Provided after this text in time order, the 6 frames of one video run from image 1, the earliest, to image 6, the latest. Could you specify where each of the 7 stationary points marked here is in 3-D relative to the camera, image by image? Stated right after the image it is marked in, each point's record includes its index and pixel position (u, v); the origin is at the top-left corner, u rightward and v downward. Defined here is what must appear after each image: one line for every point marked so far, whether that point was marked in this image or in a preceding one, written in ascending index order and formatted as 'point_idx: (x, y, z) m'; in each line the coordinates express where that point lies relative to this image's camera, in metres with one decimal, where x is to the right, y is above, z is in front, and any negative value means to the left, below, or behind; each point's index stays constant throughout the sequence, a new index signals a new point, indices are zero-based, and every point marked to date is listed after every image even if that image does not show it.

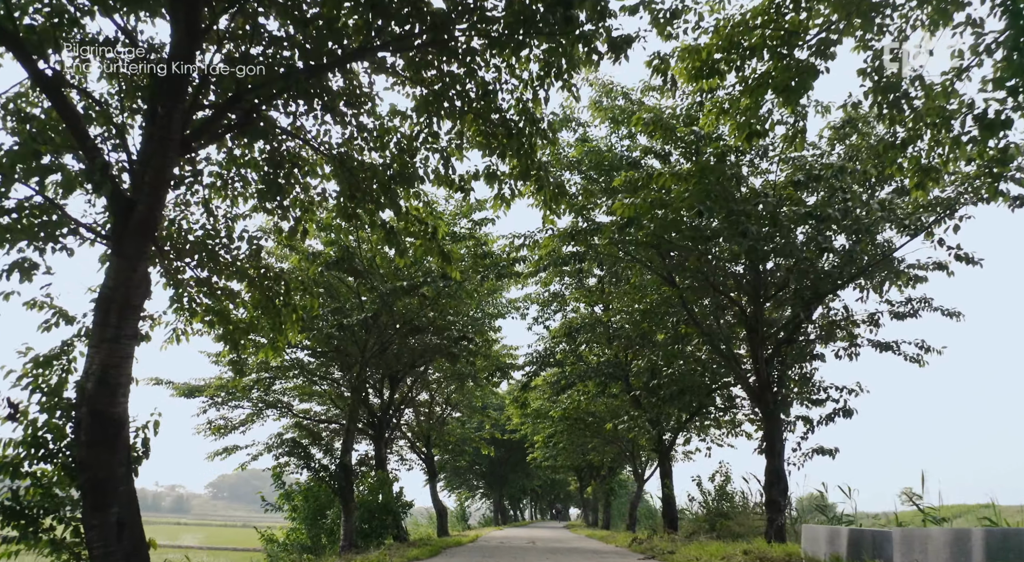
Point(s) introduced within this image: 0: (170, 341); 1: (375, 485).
0: (-5.2, -0.9, +11.6) m
1: (-3.3, -5.0, +18.4) m
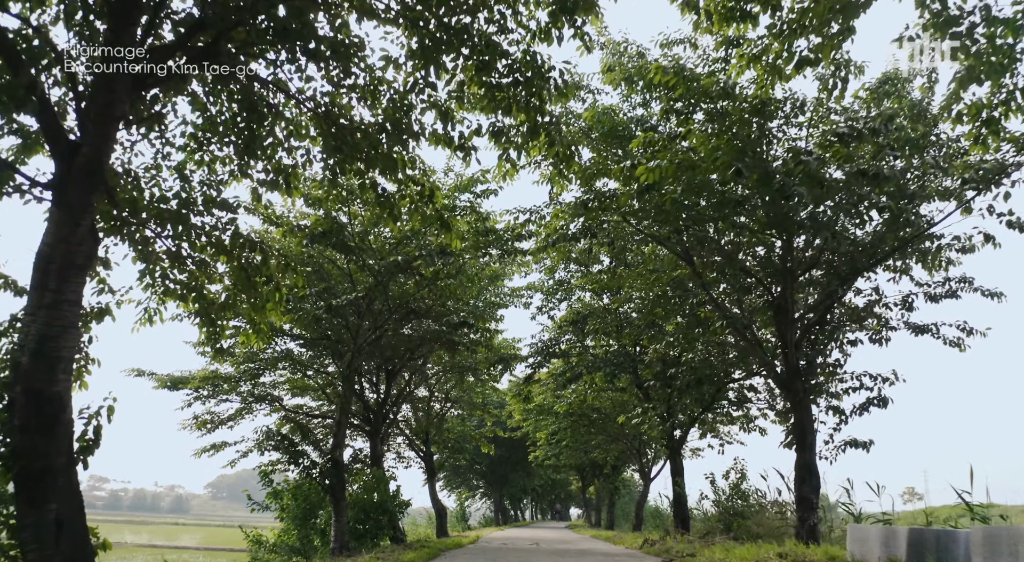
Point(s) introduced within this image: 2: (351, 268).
0: (-5.1, -0.6, +10.5) m
1: (-3.2, -4.7, +17.3) m
2: (-2.8, +0.2, +13.0) m
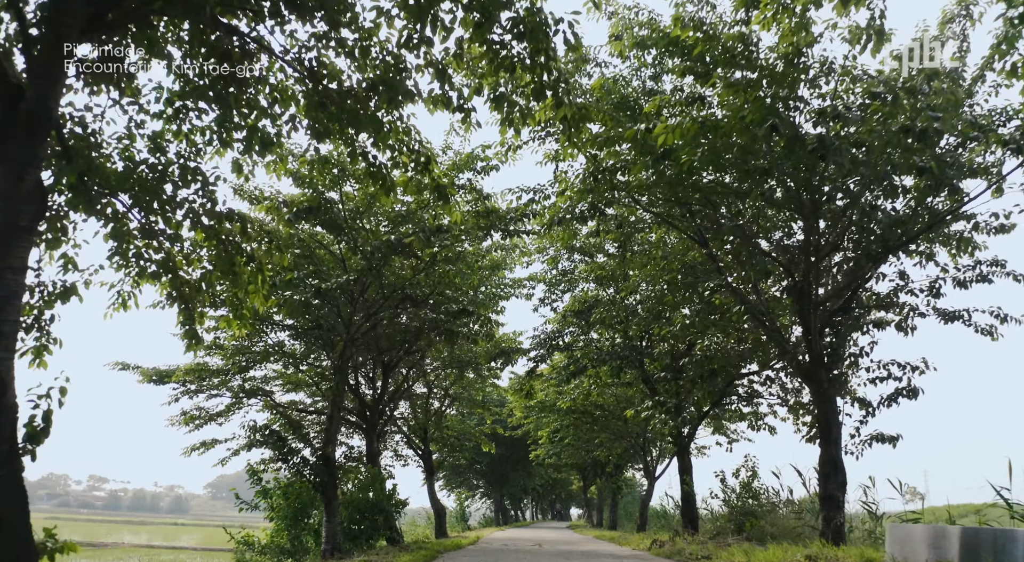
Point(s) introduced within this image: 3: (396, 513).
0: (-5.1, -0.3, +9.7) m
1: (-3.2, -4.4, +16.5) m
2: (-2.7, +0.5, +12.2) m
3: (-2.6, -5.3, +17.1) m
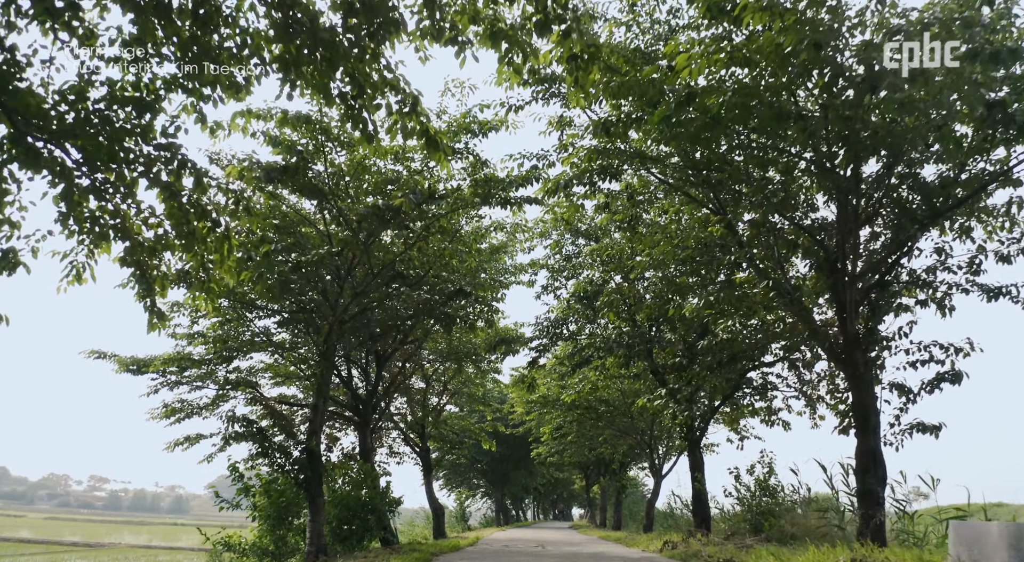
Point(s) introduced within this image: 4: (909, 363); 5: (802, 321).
0: (-5.1, 0.0, +8.7) m
1: (-3.2, -4.1, +15.5) m
2: (-2.7, +0.8, +11.2) m
3: (-2.6, -4.9, +16.1) m
4: (+5.3, -1.1, +10.0) m
5: (+4.0, -0.5, +10.4) m
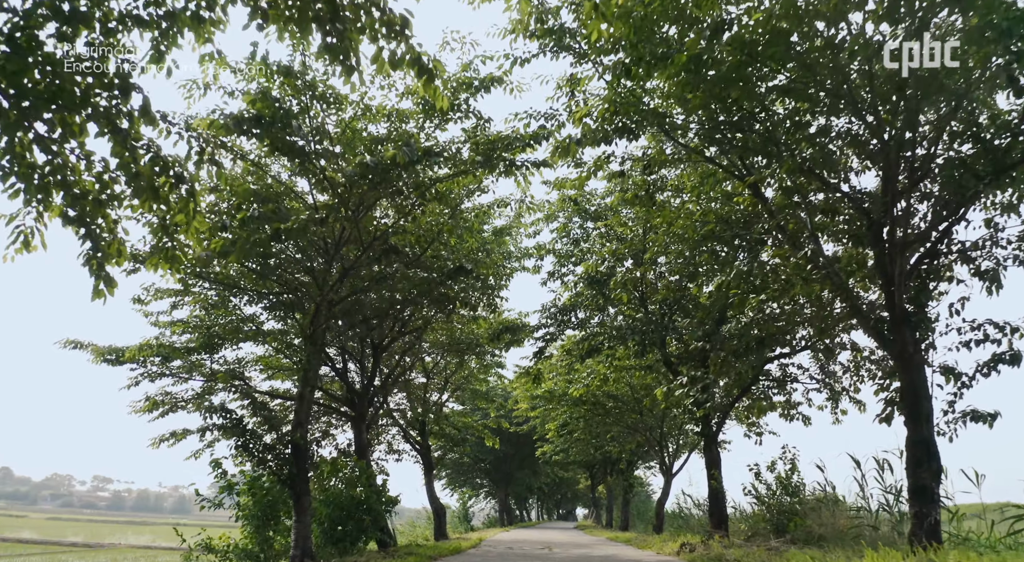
0: (-5.0, +0.3, +7.7) m
1: (-3.1, -3.8, +14.5) m
2: (-2.6, +1.1, +10.2) m
3: (-2.5, -4.6, +15.0) m
4: (+5.3, -0.8, +8.9) m
5: (+4.0, -0.2, +9.3) m
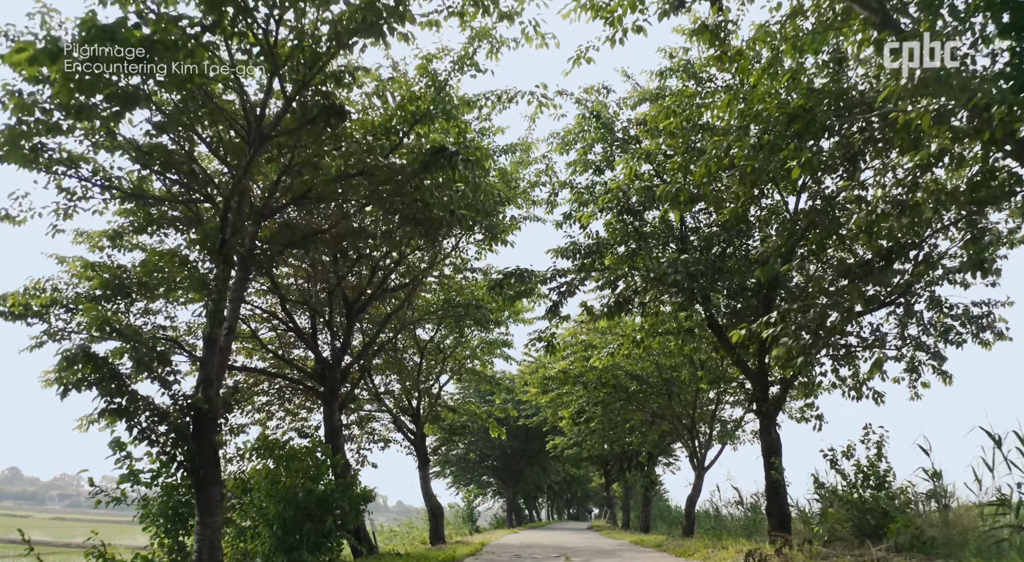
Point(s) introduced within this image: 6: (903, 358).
0: (-5.0, +1.3, +4.5) m
1: (-3.0, -2.8, +11.3) m
2: (-2.6, +2.1, +7.0) m
3: (-2.4, -3.6, +11.8) m
4: (+5.4, +0.3, +5.6) m
5: (+4.1, +0.8, +6.0) m
6: (+7.1, -1.4, +13.5) m
